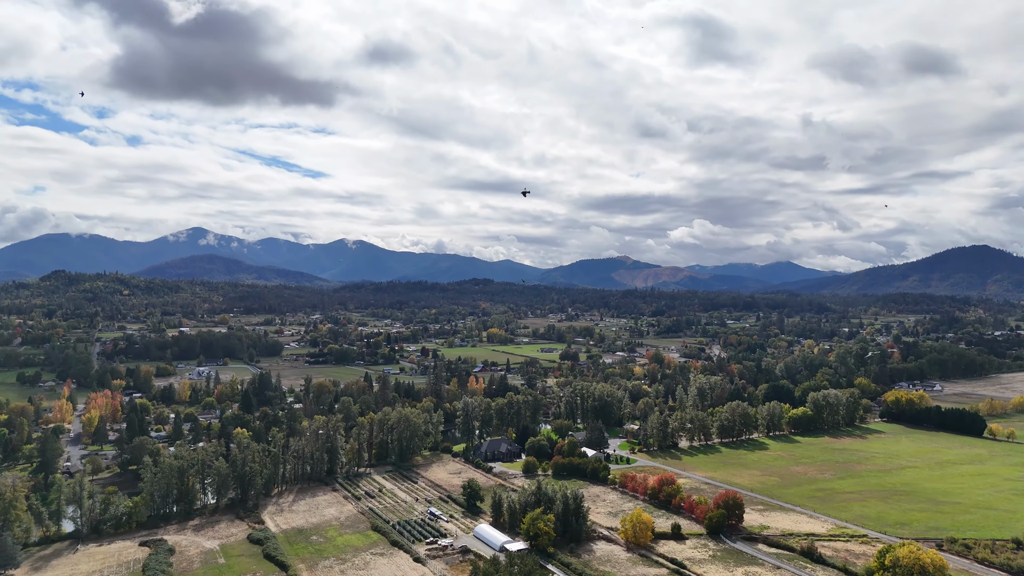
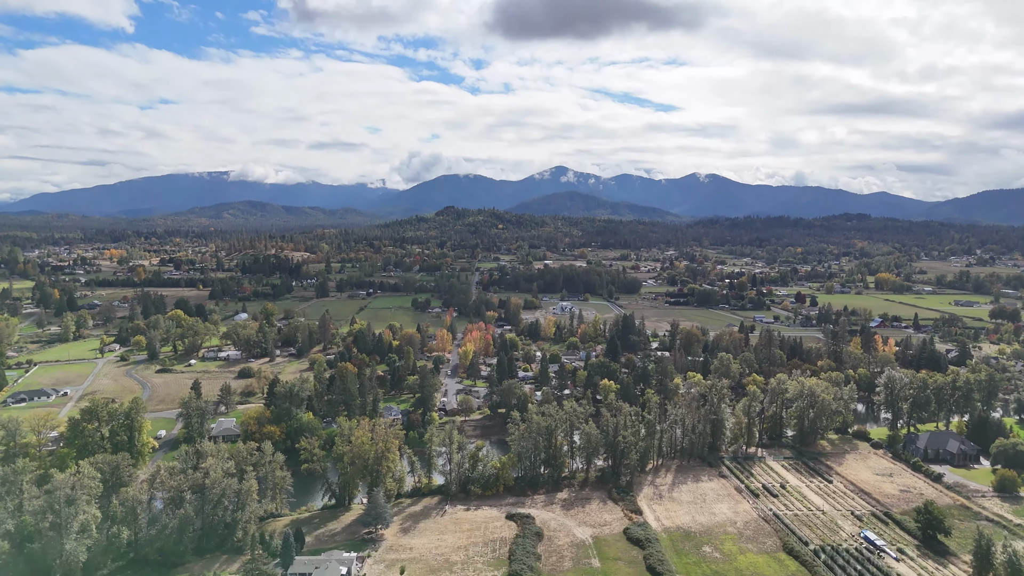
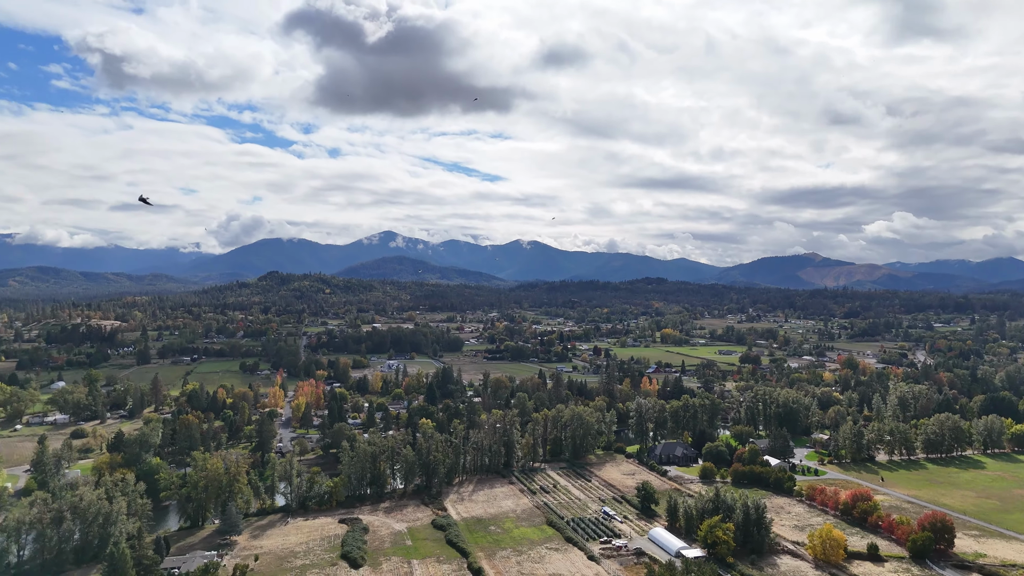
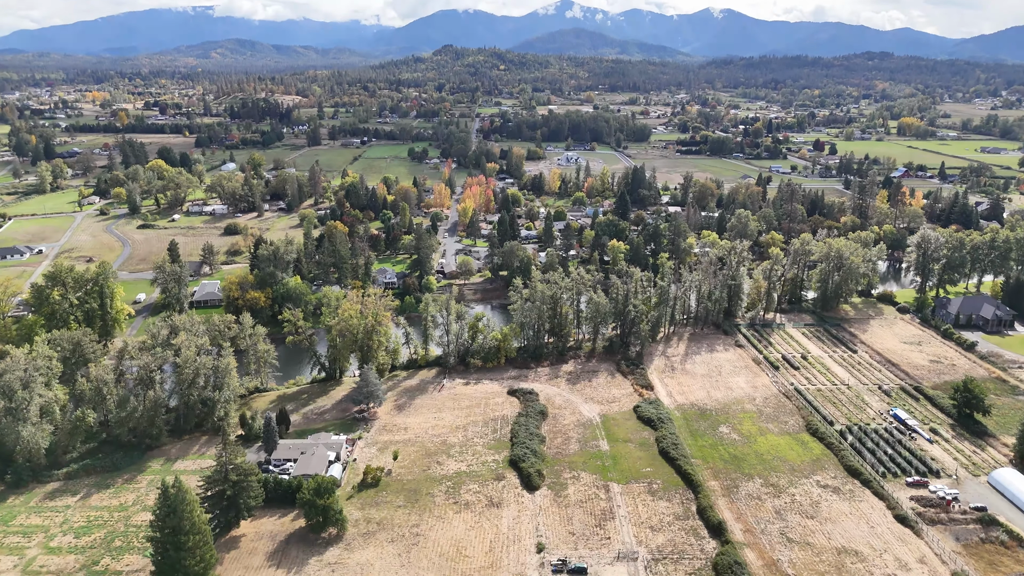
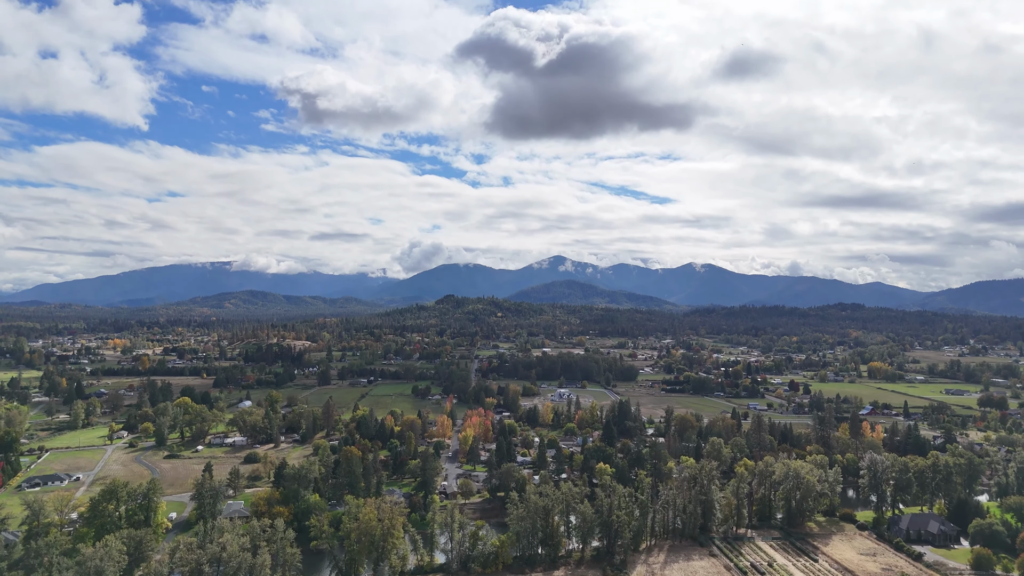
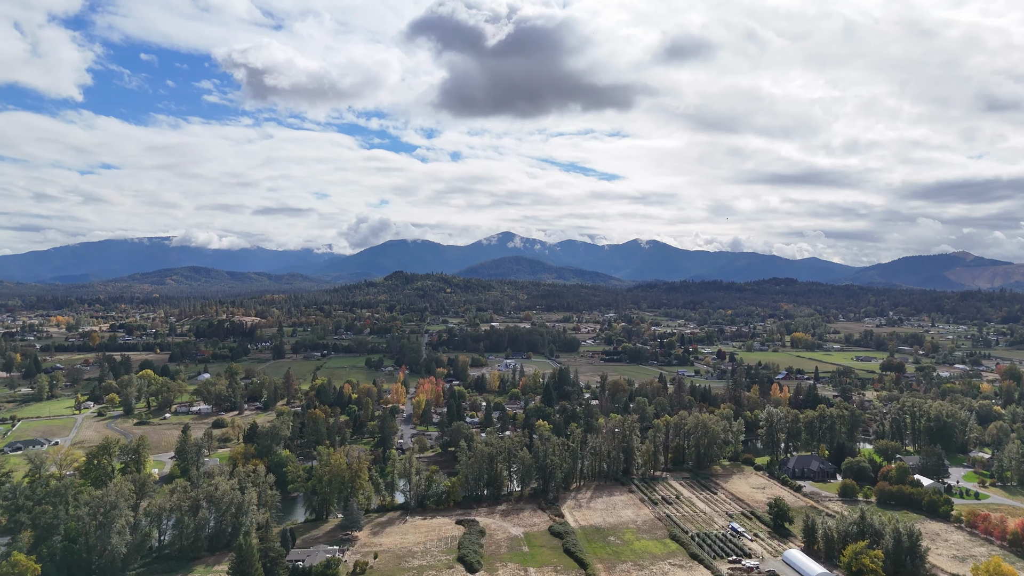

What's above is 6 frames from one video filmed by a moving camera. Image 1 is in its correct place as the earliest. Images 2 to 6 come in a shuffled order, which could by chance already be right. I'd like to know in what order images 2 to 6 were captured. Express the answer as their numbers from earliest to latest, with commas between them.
3, 6, 5, 2, 4
